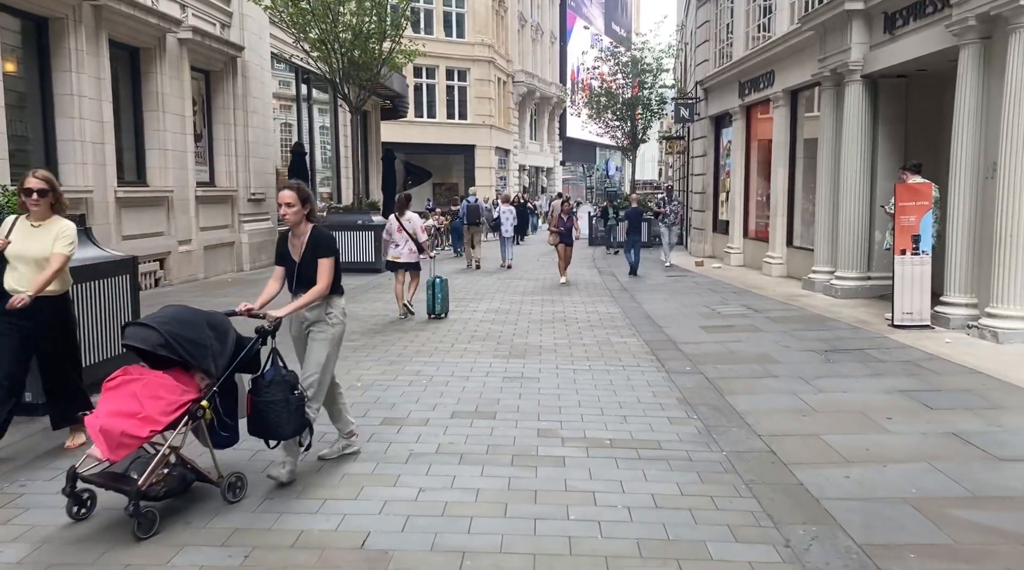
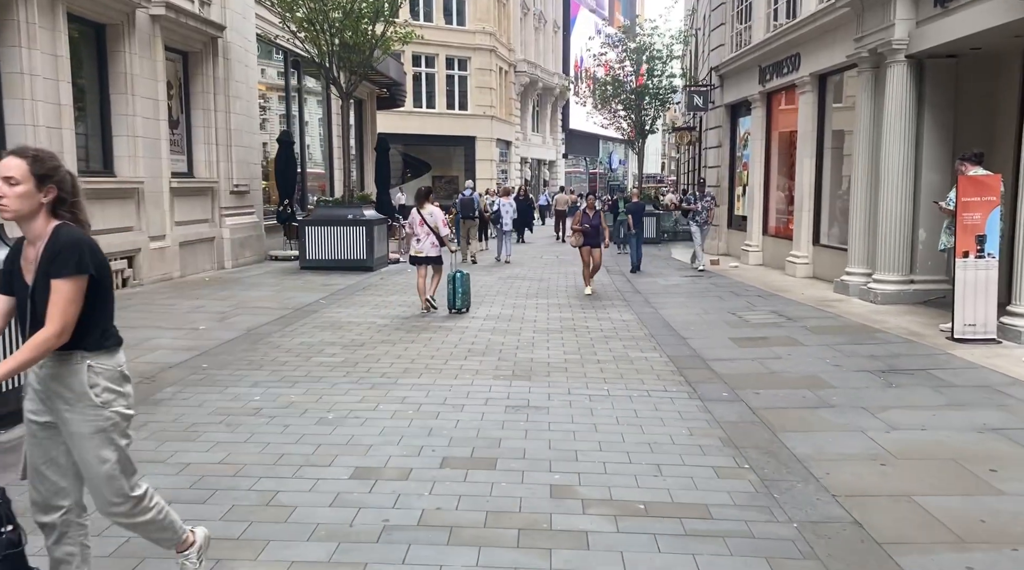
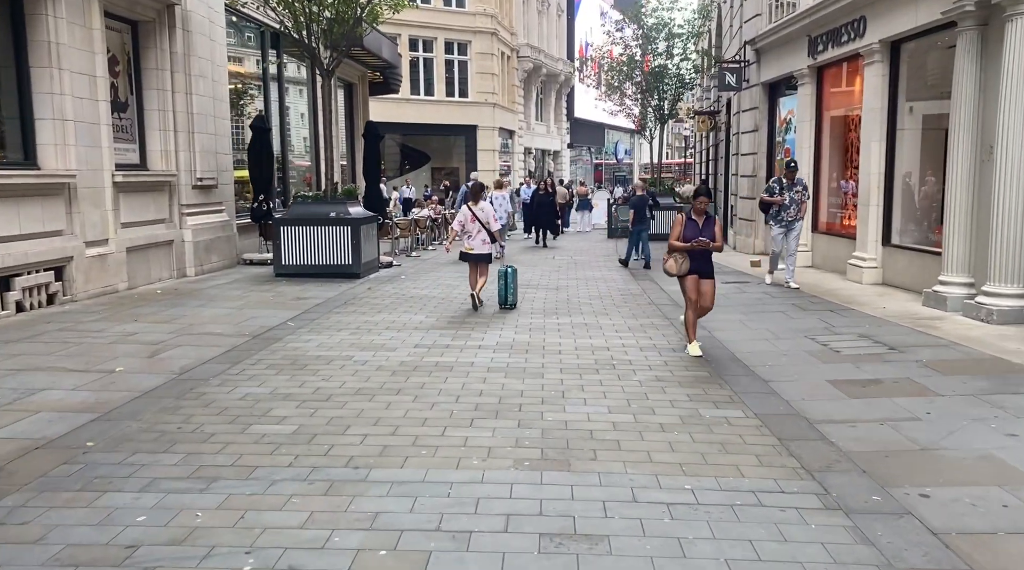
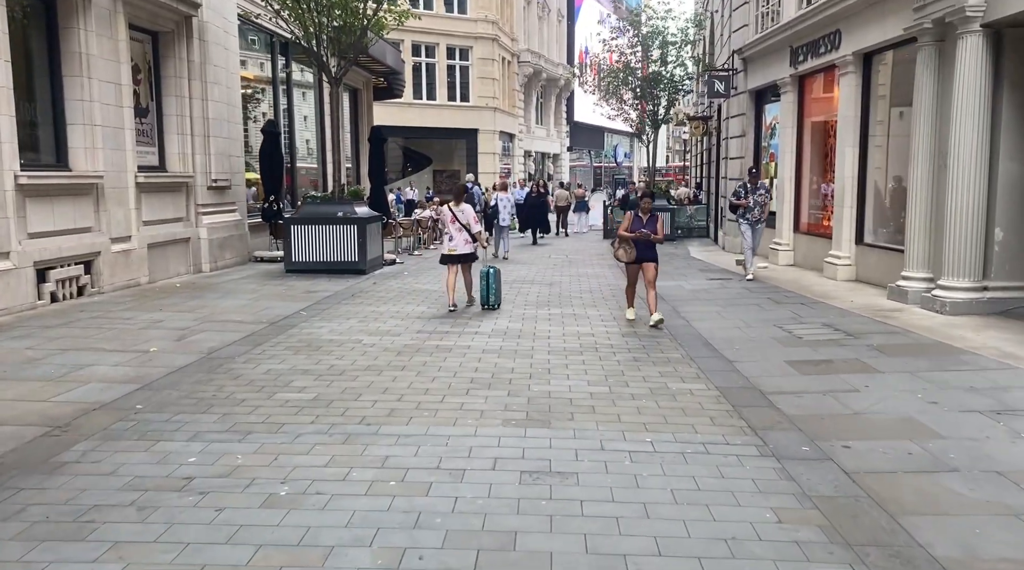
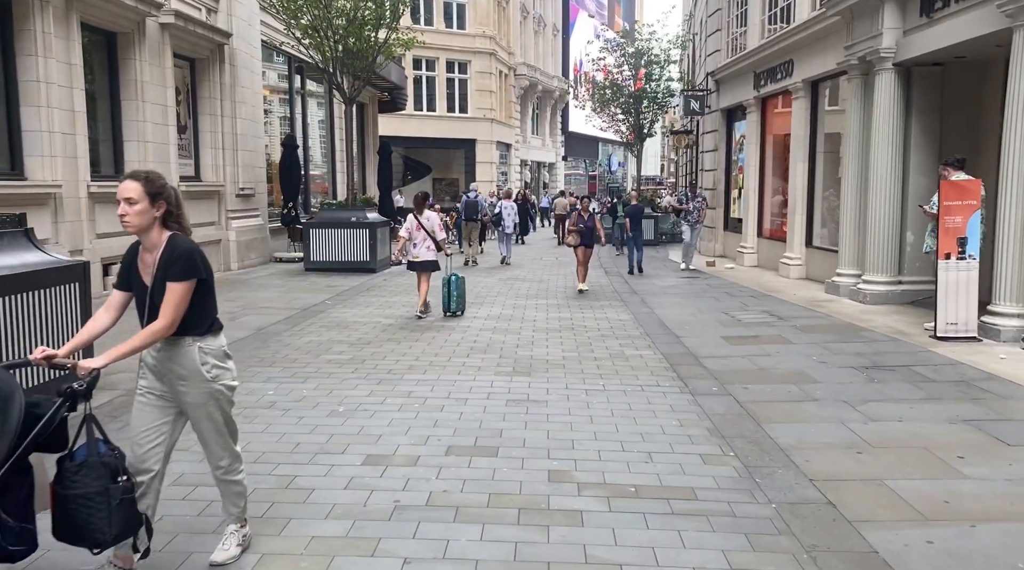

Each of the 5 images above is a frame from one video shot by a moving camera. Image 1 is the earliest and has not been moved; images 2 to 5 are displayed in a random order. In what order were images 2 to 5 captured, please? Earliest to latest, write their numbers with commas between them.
5, 2, 4, 3
